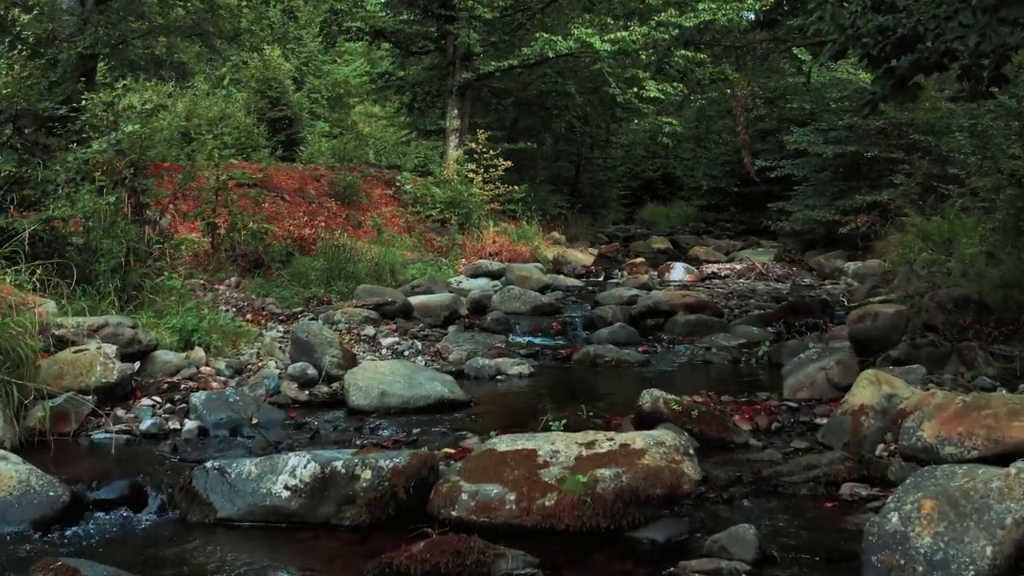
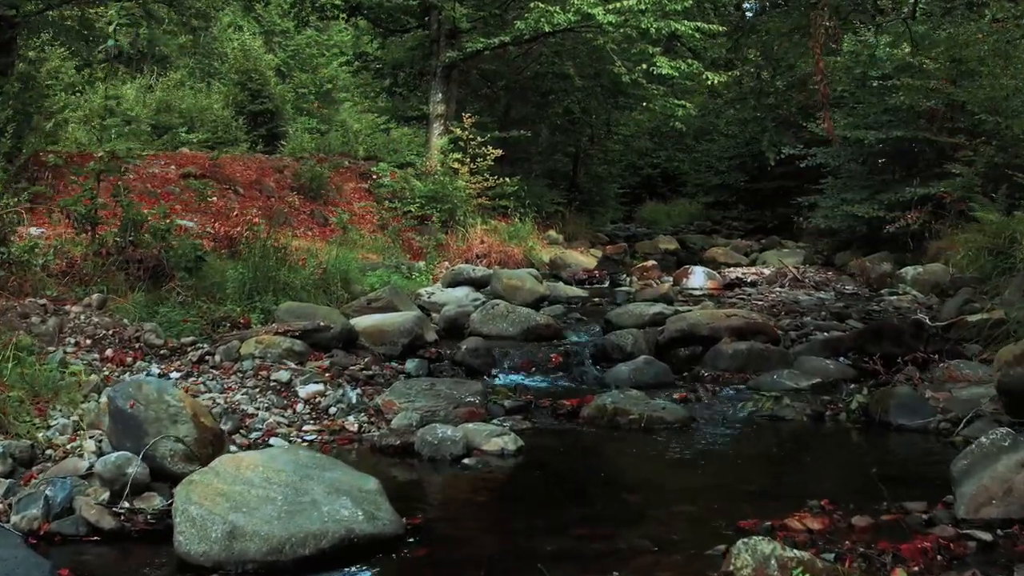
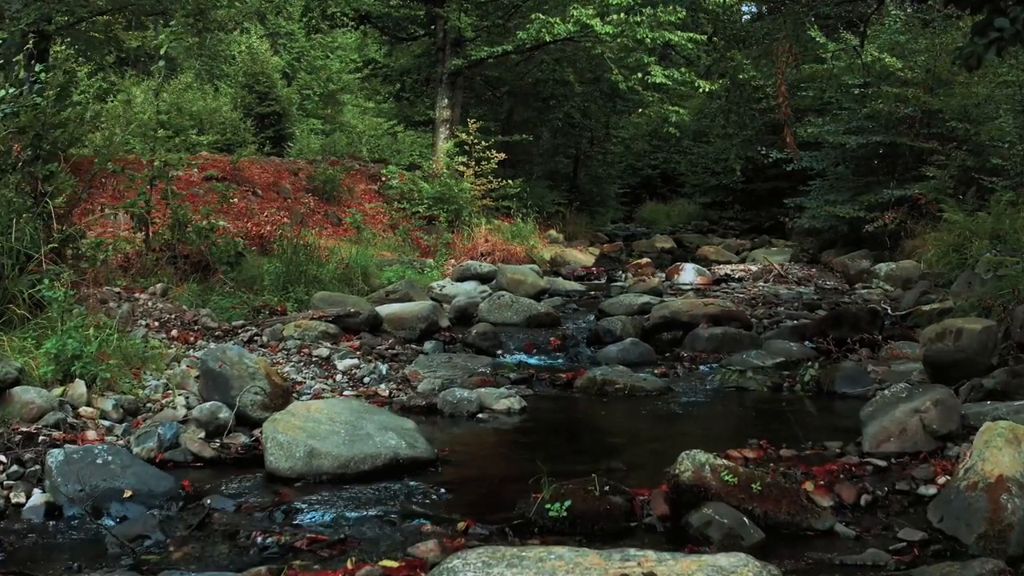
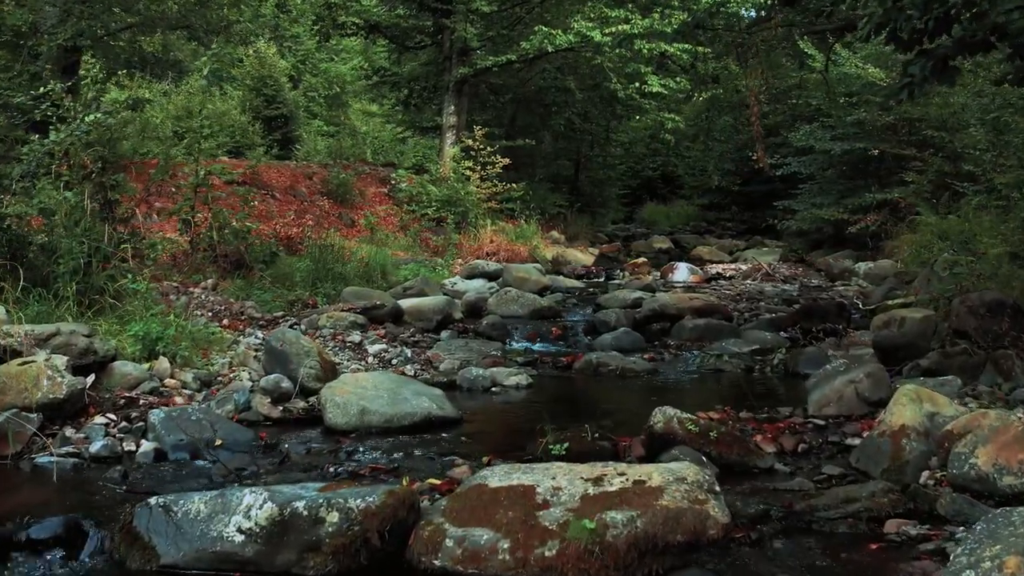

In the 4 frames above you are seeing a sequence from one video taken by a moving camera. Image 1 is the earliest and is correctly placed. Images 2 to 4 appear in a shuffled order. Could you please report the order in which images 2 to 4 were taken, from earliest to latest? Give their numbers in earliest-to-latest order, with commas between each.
4, 3, 2
